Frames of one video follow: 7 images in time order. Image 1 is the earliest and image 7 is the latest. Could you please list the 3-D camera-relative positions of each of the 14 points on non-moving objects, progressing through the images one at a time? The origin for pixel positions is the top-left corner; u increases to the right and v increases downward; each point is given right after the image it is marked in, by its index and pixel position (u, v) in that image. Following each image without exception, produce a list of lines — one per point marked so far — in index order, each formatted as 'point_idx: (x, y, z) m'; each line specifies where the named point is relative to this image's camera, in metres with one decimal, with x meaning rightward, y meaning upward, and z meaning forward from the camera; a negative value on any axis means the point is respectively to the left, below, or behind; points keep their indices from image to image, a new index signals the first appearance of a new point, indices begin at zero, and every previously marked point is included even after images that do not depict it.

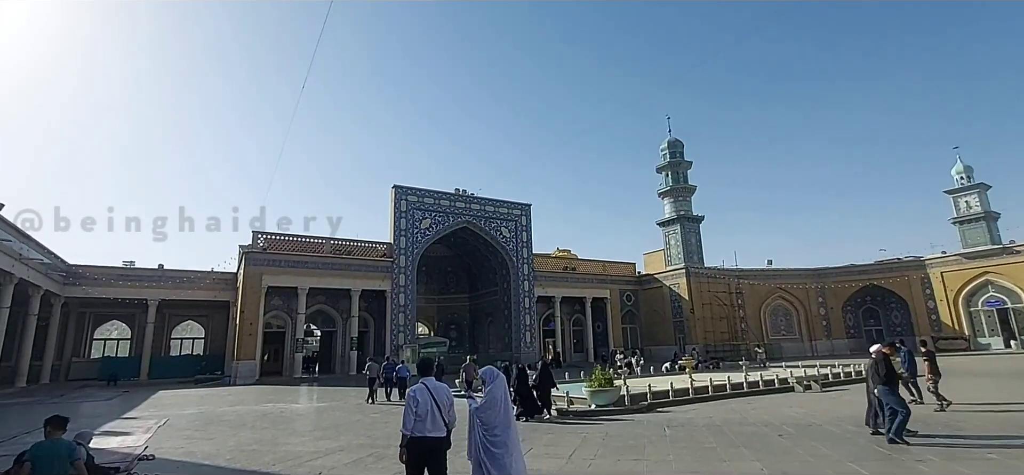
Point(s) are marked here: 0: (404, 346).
0: (-3.9, -3.9, +19.8) m
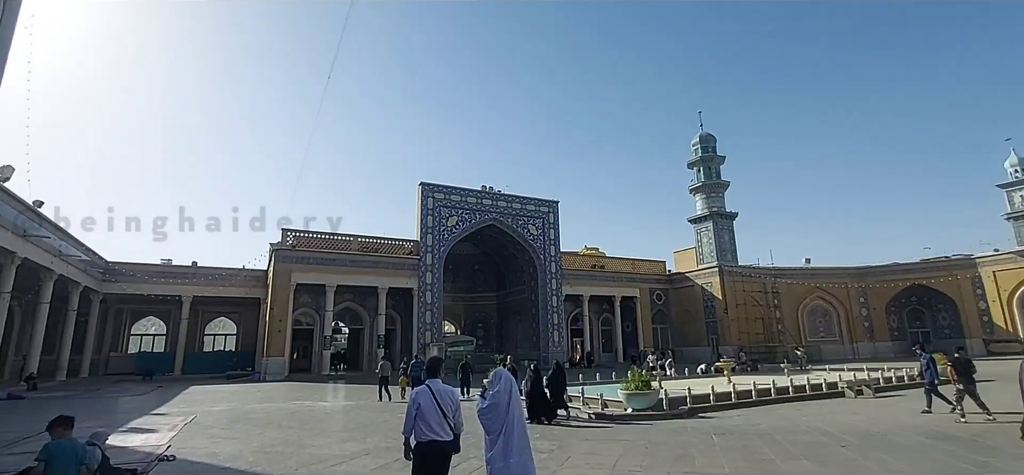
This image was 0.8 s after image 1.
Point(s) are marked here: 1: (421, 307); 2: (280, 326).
0: (-2.9, -3.8, +19.6) m
1: (-3.3, -2.5, +20.0) m
2: (-7.6, -2.9, +17.8) m
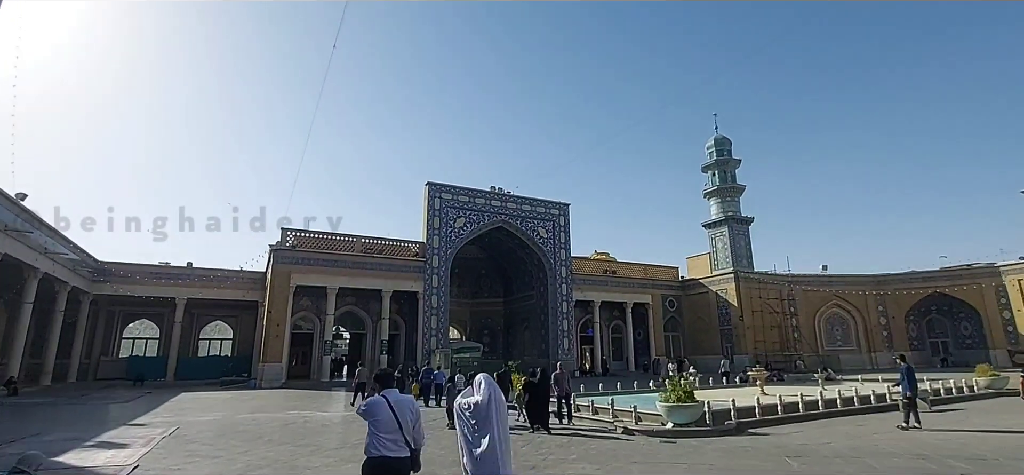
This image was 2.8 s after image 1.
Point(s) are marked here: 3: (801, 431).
0: (-2.6, -3.9, +18.7) m
1: (-3.0, -2.6, +19.1) m
2: (-7.3, -2.9, +17.0) m
3: (+3.2, -2.1, +6.0) m
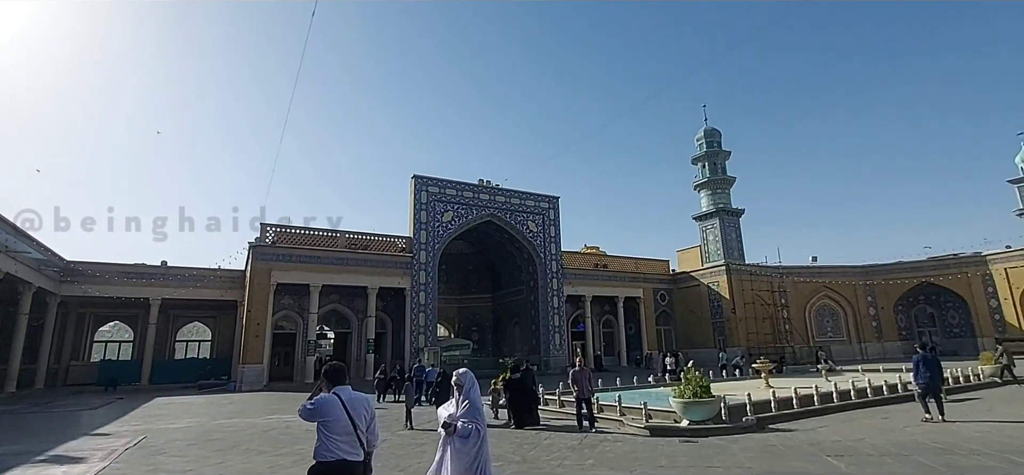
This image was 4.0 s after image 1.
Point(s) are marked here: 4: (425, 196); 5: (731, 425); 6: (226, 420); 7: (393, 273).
0: (-2.9, -3.7, +18.2) m
1: (-3.4, -2.4, +18.5) m
2: (-7.6, -2.8, +16.3) m
3: (+3.2, -1.9, +5.6) m
4: (-3.2, +1.5, +19.9) m
5: (+2.3, -1.9, +5.7) m
6: (-4.3, -2.7, +8.2) m
7: (-4.1, -1.2, +18.6) m
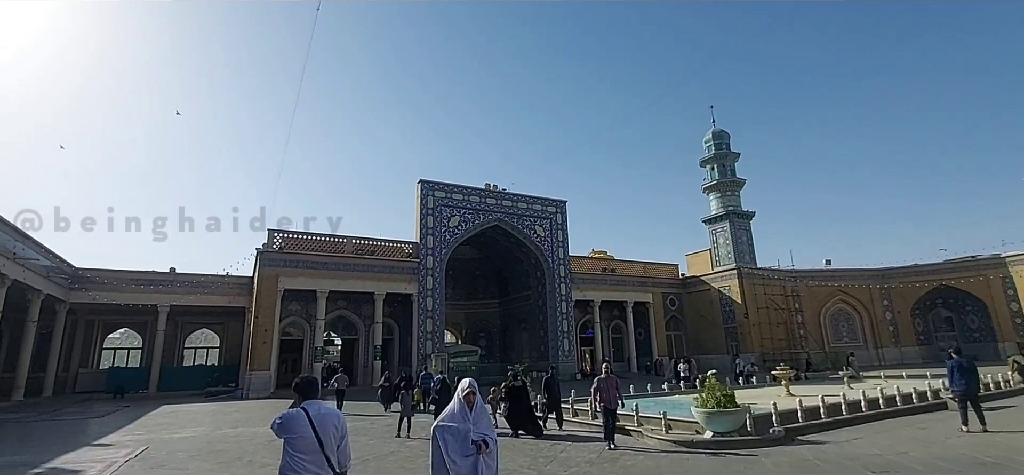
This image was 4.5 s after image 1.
0: (-2.6, -3.9, +17.9) m
1: (-3.0, -2.6, +18.3) m
2: (-7.3, -2.9, +16.1) m
3: (+3.4, -1.9, +5.3) m
4: (-2.9, +1.3, +19.7) m
5: (+2.4, -2.0, +5.4) m
6: (-4.1, -2.8, +8.0) m
7: (-3.8, -1.4, +18.5) m
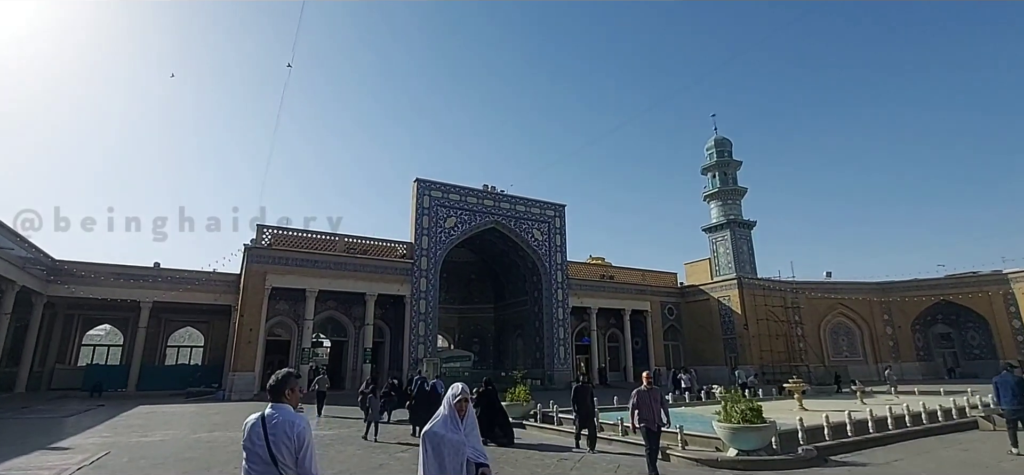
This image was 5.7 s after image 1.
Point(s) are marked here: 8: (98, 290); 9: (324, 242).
0: (-2.8, -3.9, +17.3) m
1: (-3.2, -2.6, +17.7) m
2: (-7.4, -2.8, +15.5) m
3: (+3.4, -1.9, +4.8) m
4: (-3.0, +1.3, +19.1) m
5: (+2.4, -1.9, +4.9) m
6: (-4.1, -2.6, +7.4) m
7: (-3.9, -1.4, +17.9) m
8: (-13.2, -1.7, +17.4) m
9: (-6.0, -0.2, +17.4) m
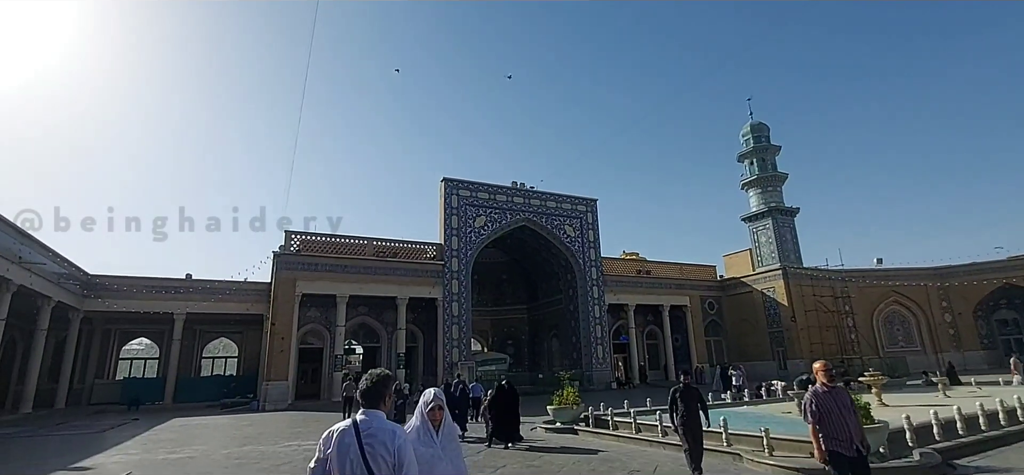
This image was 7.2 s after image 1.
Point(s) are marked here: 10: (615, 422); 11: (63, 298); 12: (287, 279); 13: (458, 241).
0: (-1.6, -3.9, +16.8) m
1: (-2.1, -2.6, +17.2) m
2: (-6.4, -3.0, +15.2) m
3: (+3.9, -1.7, +4.0) m
4: (-1.9, +1.3, +18.7) m
5: (+2.9, -1.7, +4.1) m
6: (-3.5, -2.7, +6.9) m
7: (-2.8, -1.4, +17.4) m
8: (-12.1, -2.1, +17.4) m
9: (-5.0, -0.3, +17.1) m
10: (+1.6, -2.5, +7.4) m
11: (-12.8, -1.7, +15.5) m
12: (-6.4, -1.2, +15.7) m
13: (-1.8, -0.1, +18.2) m
